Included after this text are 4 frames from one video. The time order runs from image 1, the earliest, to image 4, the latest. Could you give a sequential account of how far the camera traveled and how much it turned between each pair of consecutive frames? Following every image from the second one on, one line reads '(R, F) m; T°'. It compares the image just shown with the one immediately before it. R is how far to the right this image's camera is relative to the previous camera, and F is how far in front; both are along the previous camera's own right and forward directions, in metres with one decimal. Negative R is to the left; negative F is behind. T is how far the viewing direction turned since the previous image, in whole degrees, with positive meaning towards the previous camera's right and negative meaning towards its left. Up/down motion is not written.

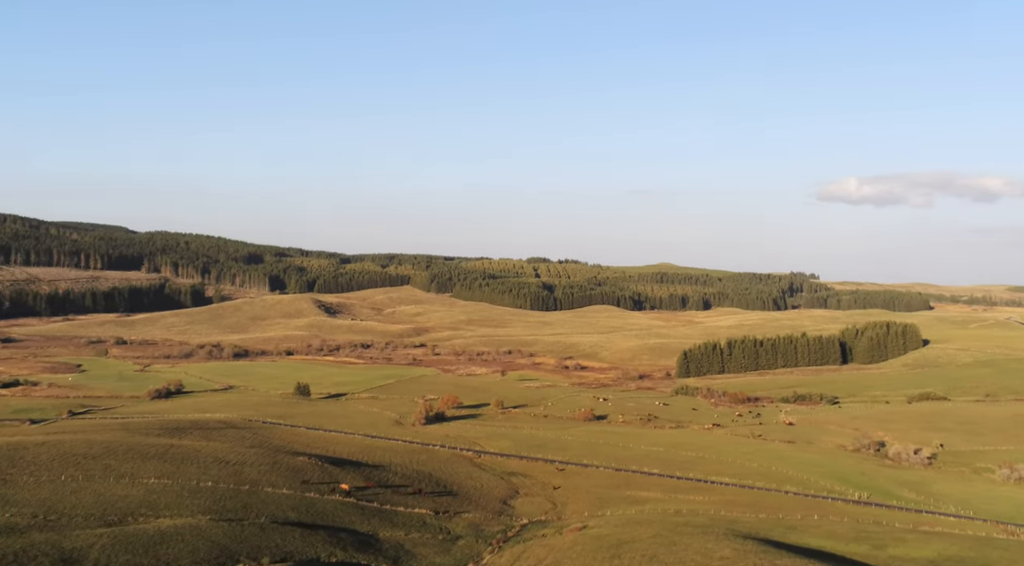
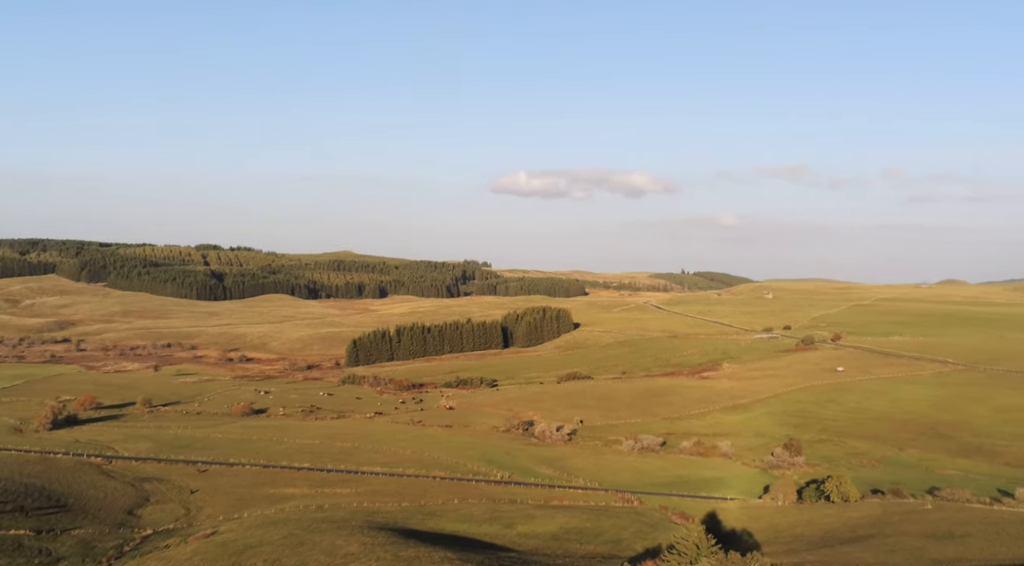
(+1.9, +0.2) m; +19°
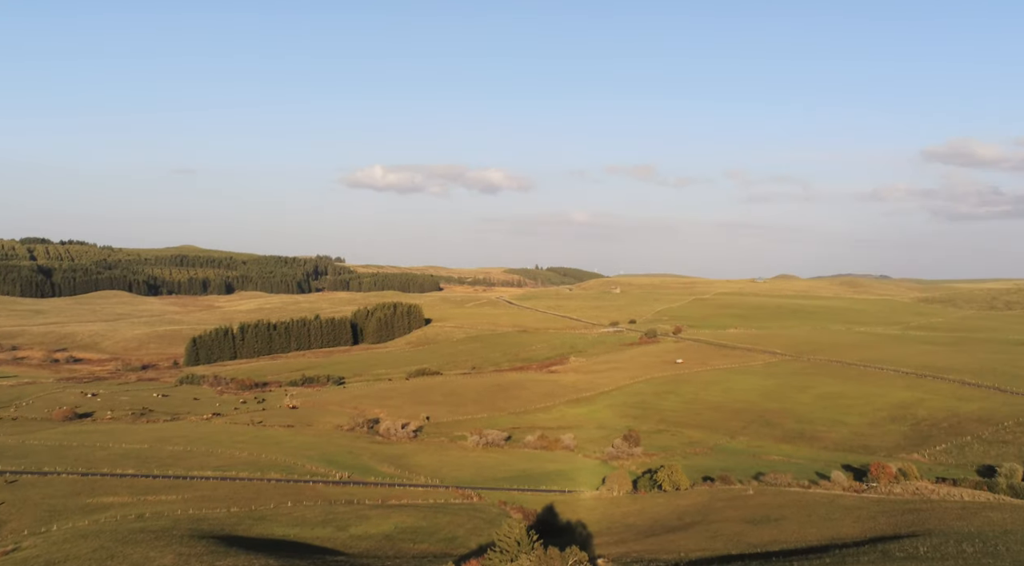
(+1.0, +0.6) m; +9°
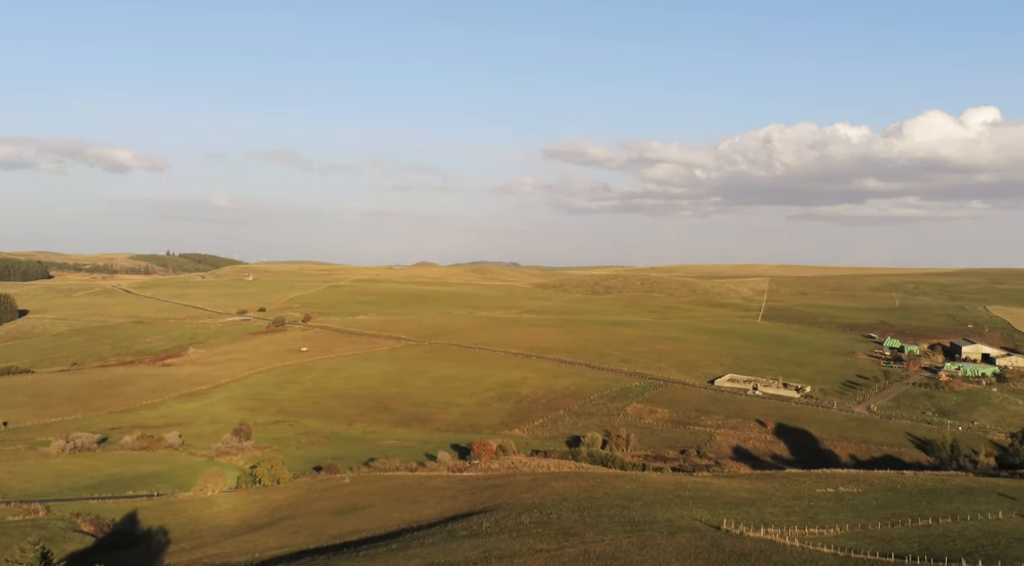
(+2.7, +0.6) m; +21°
